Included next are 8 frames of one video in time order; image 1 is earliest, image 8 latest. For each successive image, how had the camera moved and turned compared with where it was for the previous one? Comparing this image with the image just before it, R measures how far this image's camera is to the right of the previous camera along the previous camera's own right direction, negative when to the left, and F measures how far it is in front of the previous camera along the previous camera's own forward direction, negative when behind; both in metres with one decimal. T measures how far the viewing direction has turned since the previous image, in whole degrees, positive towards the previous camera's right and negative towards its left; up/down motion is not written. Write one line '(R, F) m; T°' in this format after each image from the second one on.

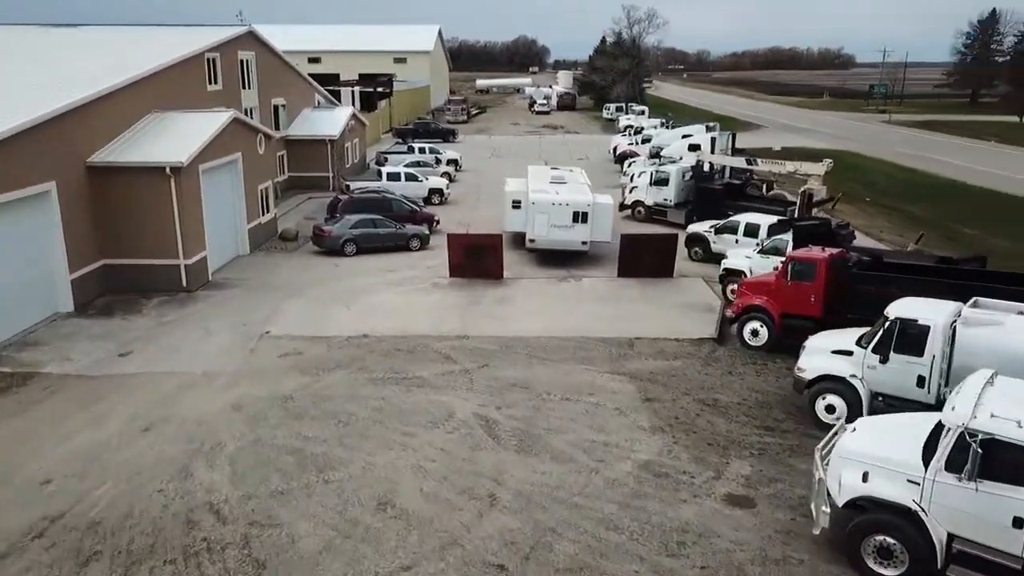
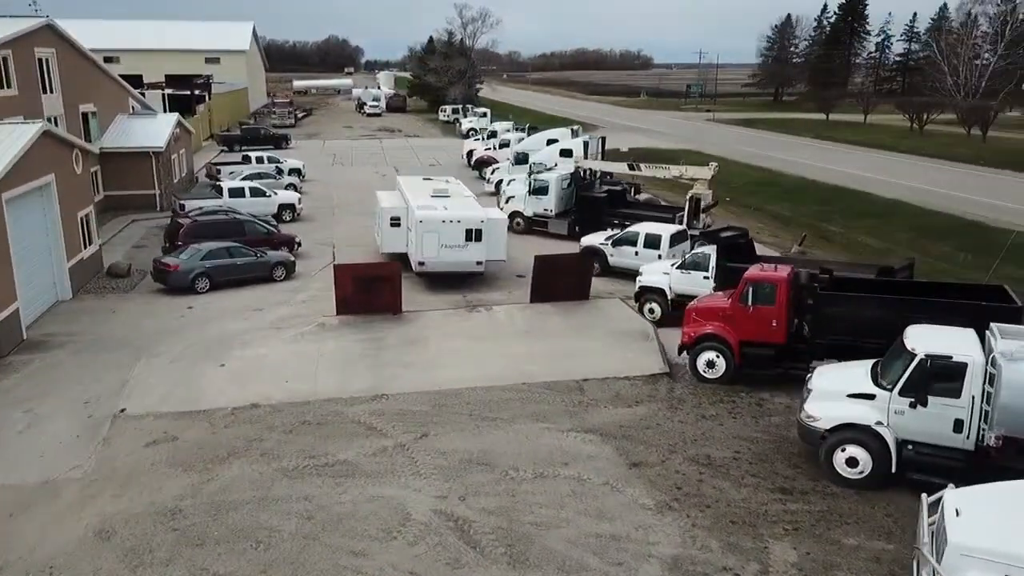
(-1.6, +2.8) m; +12°
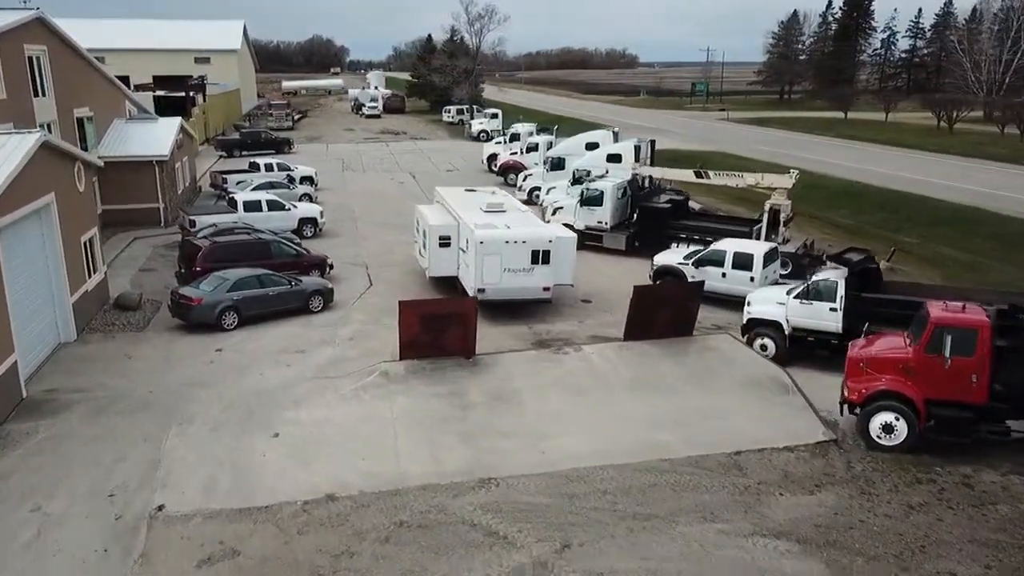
(-2.0, +2.9) m; +1°
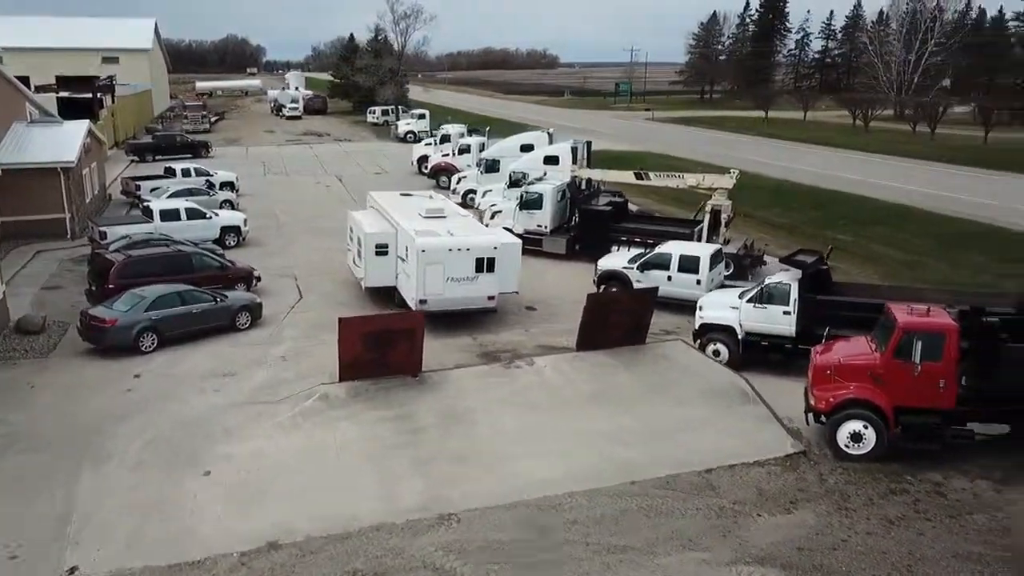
(-0.3, +0.8) m; +5°
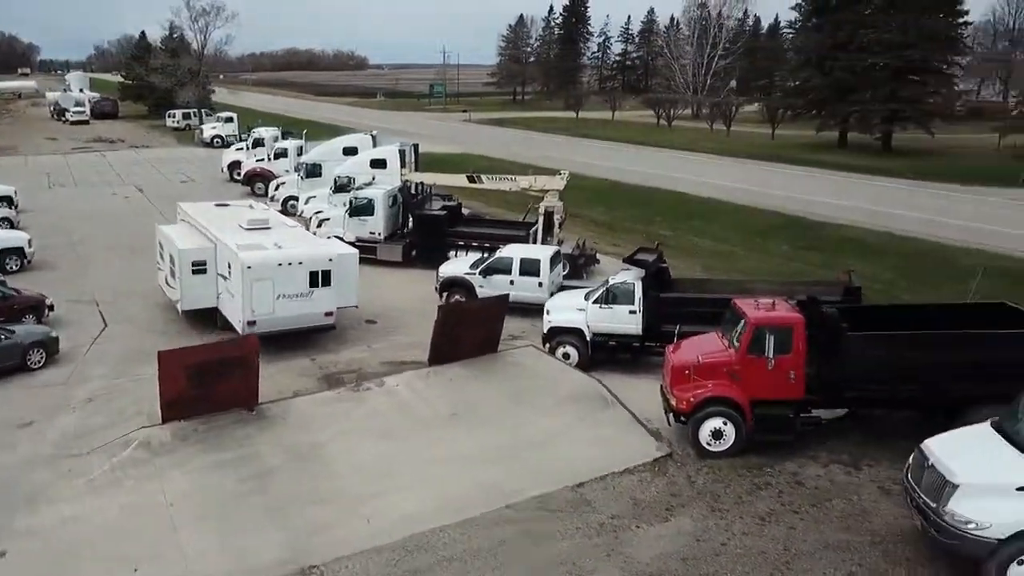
(-0.4, +0.8) m; +13°
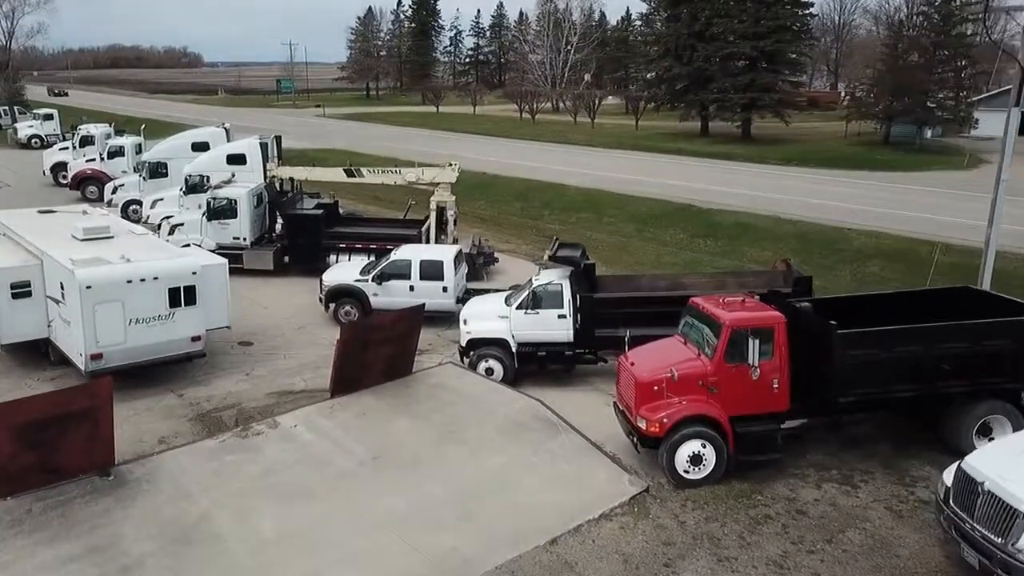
(-0.9, +2.2) m; +10°
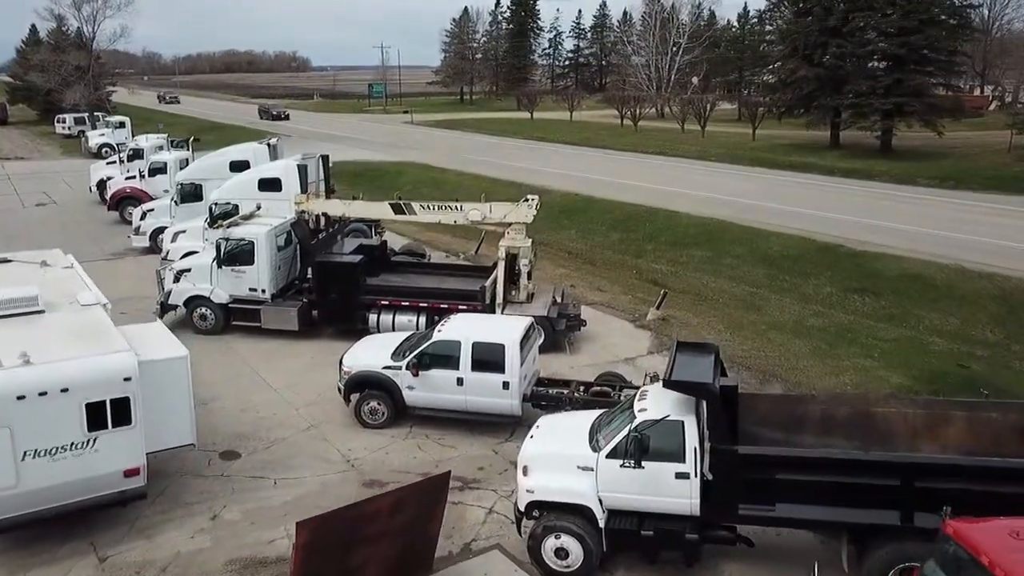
(0.0, +5.1) m; -7°
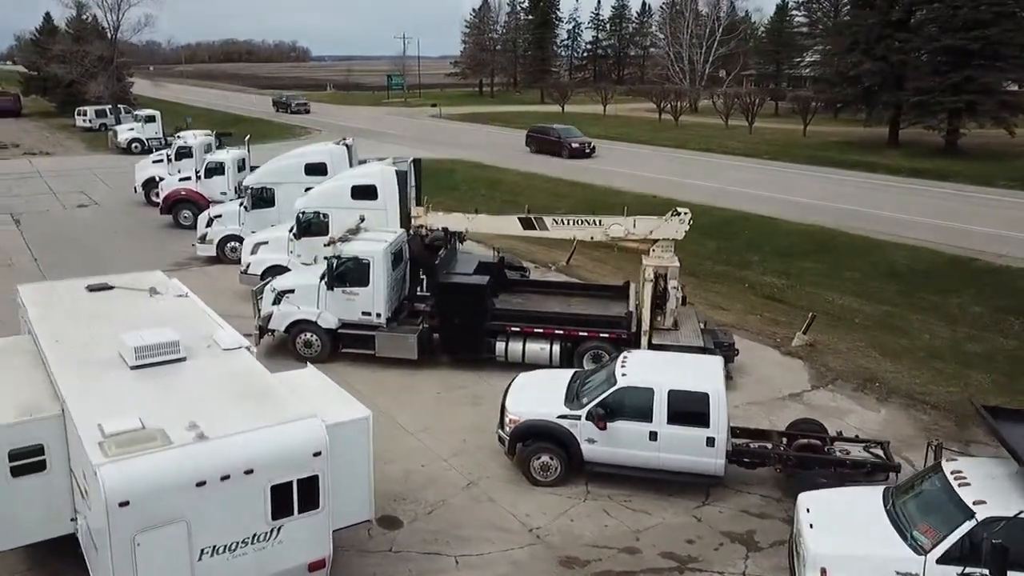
(-2.7, +1.8) m; 0°
